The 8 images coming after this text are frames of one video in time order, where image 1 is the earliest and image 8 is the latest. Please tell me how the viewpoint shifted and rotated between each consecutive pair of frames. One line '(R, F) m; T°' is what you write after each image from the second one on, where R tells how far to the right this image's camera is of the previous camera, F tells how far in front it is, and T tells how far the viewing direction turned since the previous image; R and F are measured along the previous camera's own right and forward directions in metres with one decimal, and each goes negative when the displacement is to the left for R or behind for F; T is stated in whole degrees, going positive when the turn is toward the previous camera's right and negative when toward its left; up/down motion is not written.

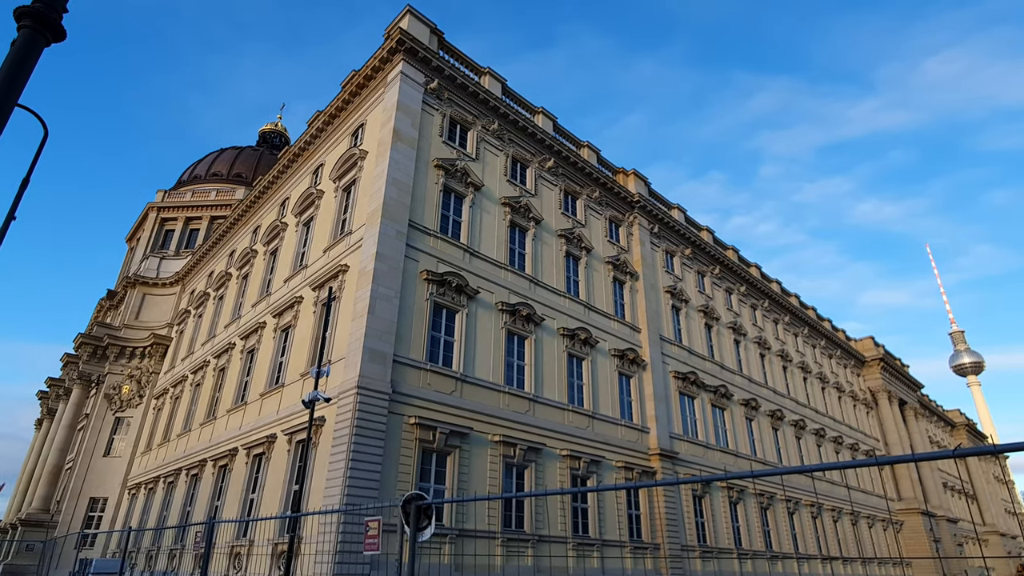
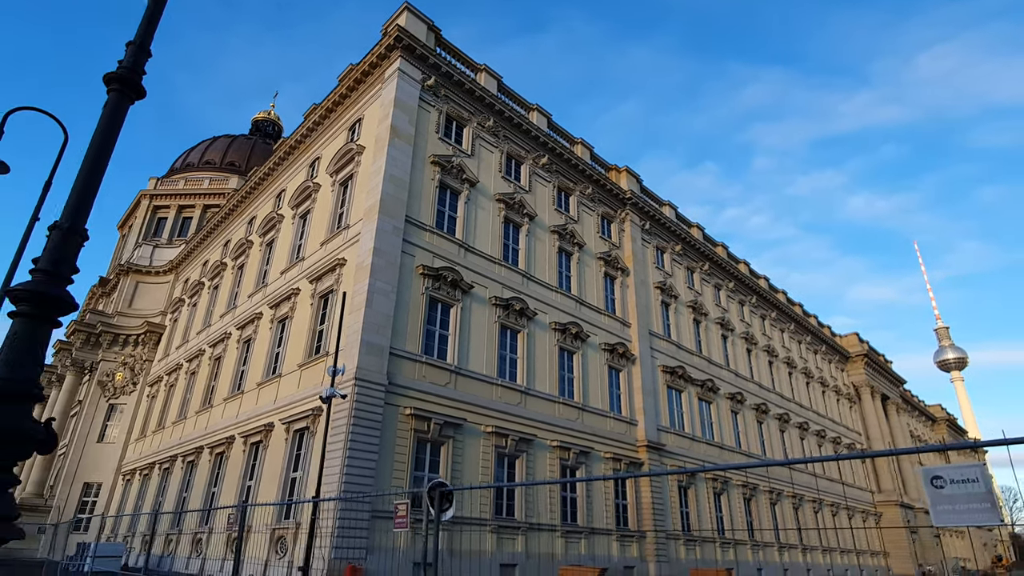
(-0.1, -0.5) m; +1°
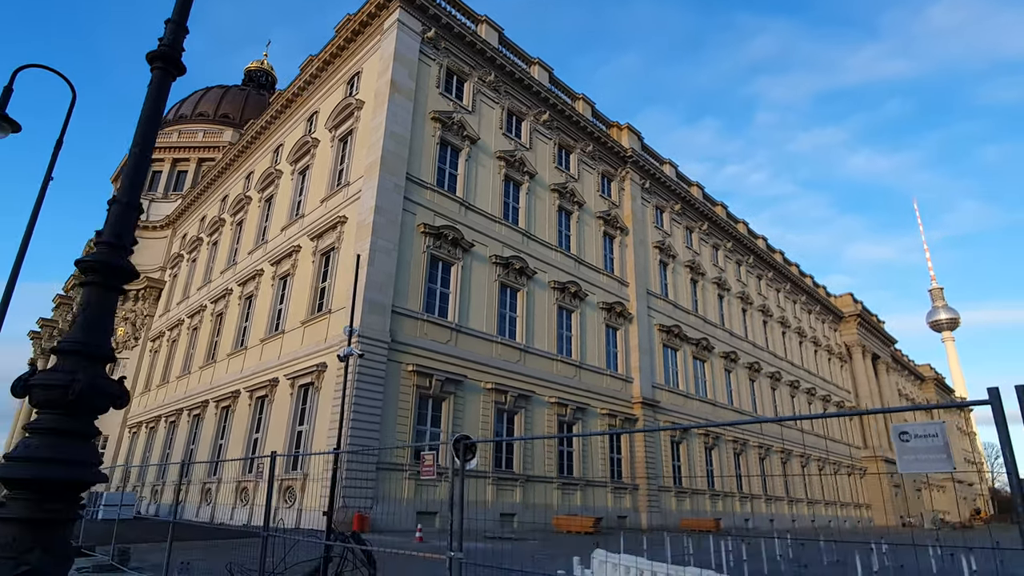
(-0.1, -0.2) m; 0°
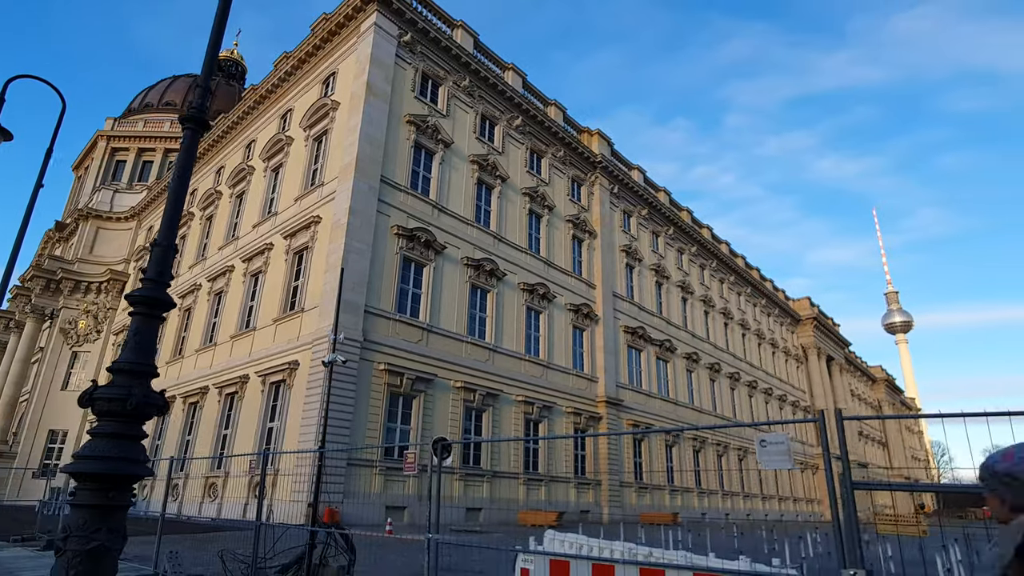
(0.0, -0.6) m; +3°
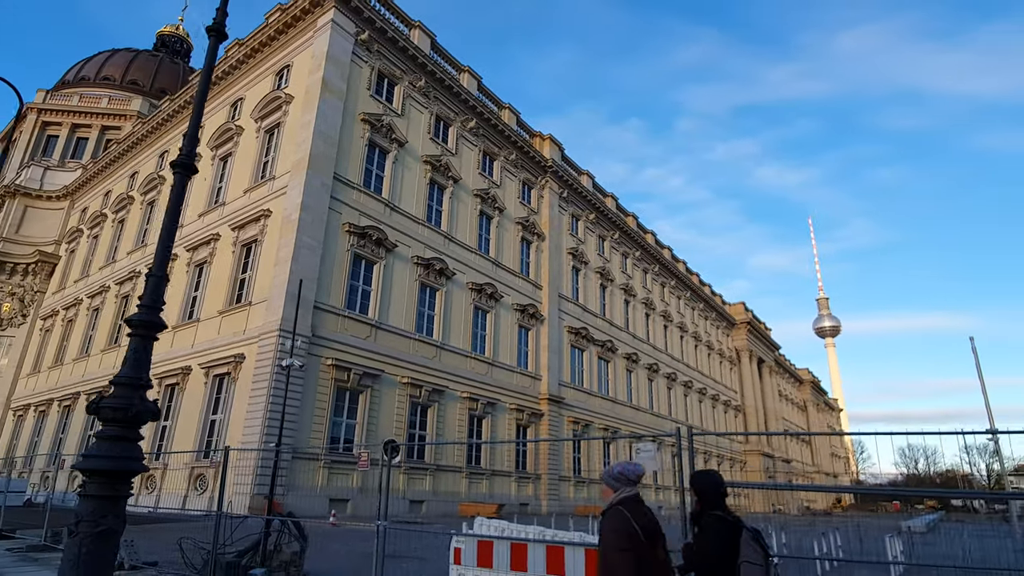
(0.0, -0.7) m; +5°
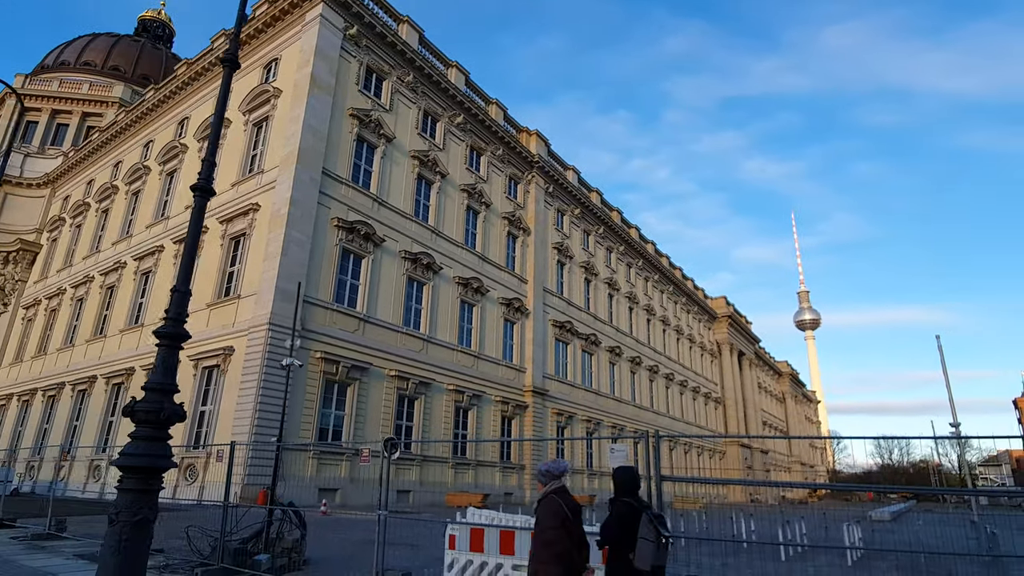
(0.0, -0.4) m; +1°
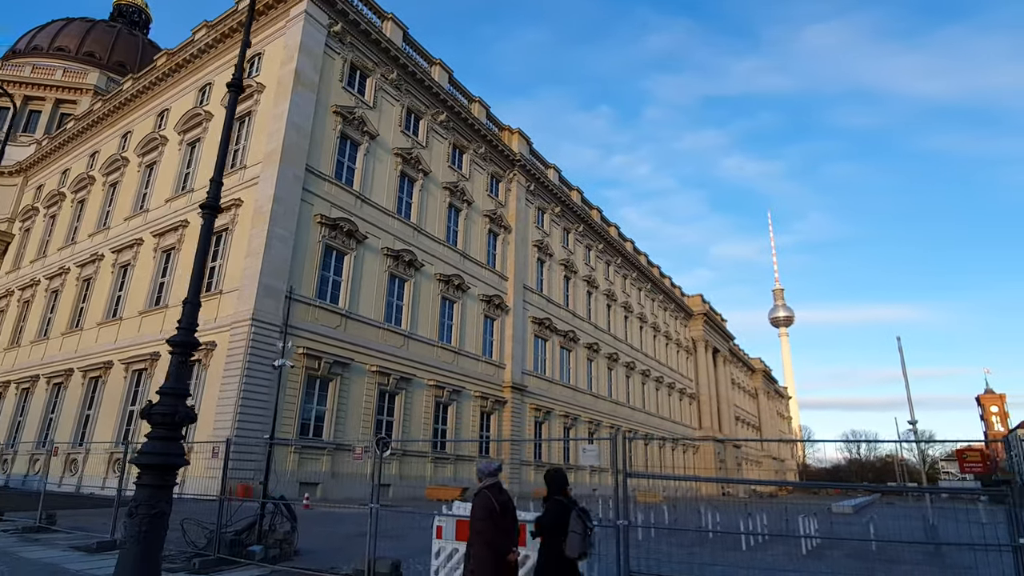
(0.0, -0.4) m; +2°
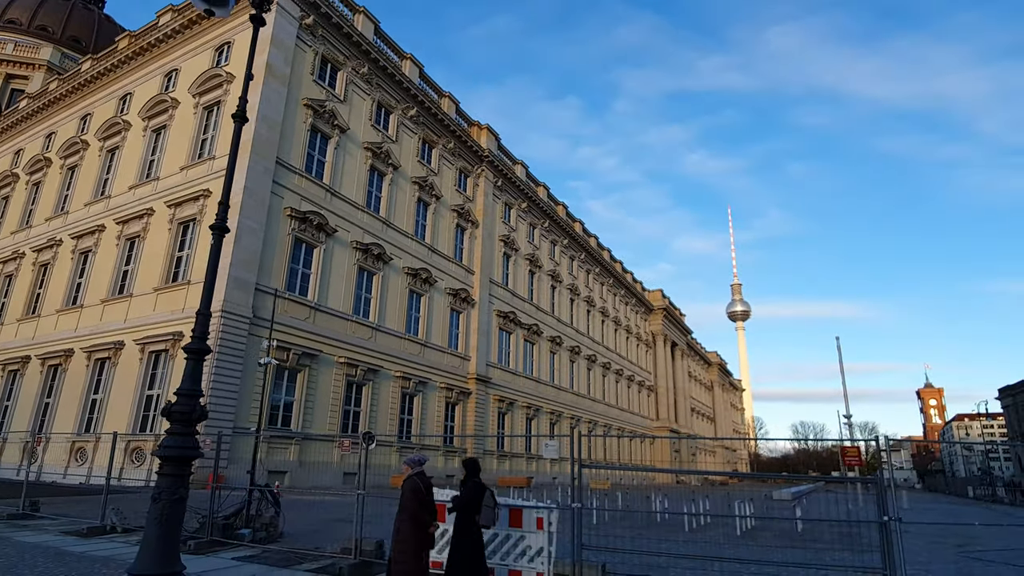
(-0.1, -0.7) m; +3°
